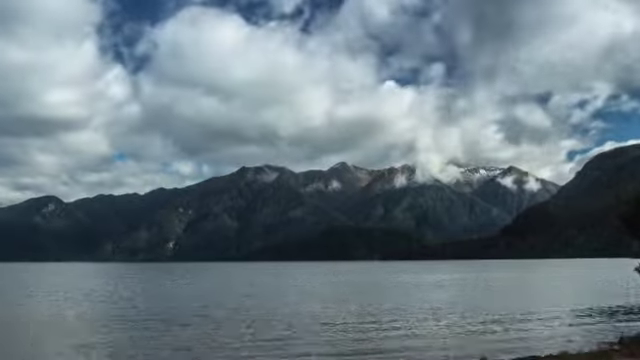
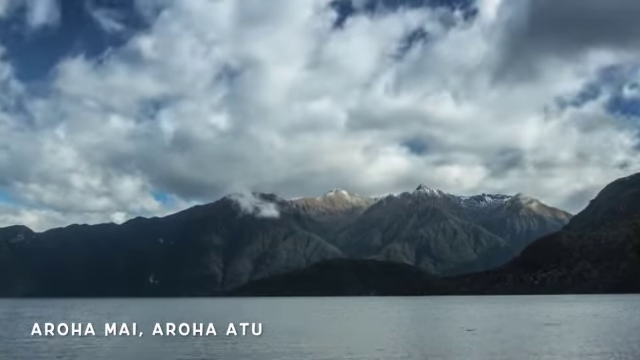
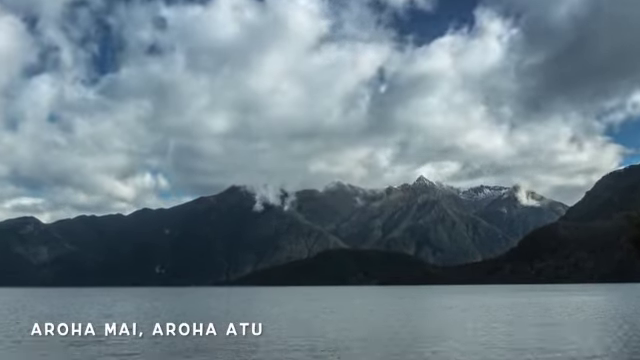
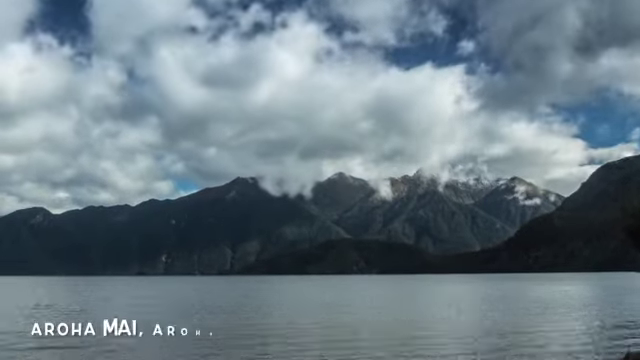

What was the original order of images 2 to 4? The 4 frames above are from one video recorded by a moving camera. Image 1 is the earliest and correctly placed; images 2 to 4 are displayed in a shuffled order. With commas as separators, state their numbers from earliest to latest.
4, 3, 2
